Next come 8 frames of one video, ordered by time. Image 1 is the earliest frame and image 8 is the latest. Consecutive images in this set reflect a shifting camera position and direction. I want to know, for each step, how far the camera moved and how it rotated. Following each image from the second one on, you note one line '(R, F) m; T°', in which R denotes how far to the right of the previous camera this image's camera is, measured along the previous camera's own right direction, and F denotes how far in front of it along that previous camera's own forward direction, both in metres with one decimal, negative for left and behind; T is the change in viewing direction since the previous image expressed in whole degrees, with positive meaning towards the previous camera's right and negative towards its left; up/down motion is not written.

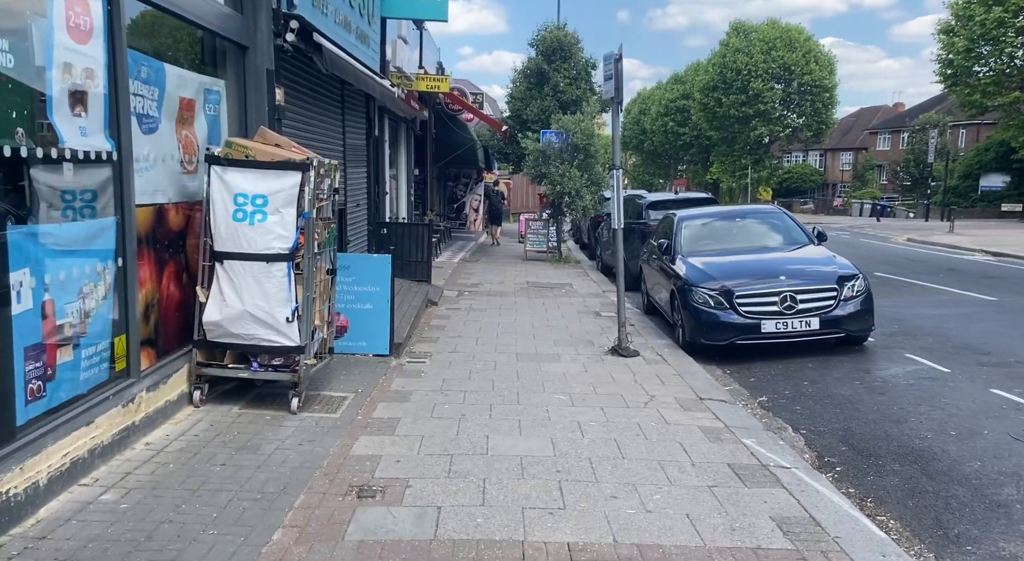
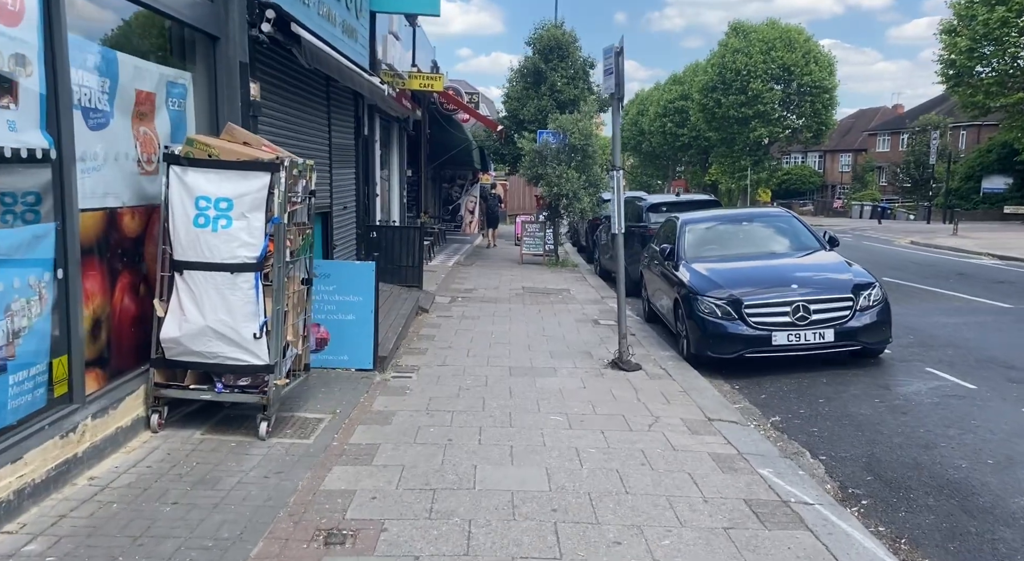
(0.0, +0.5) m; 0°
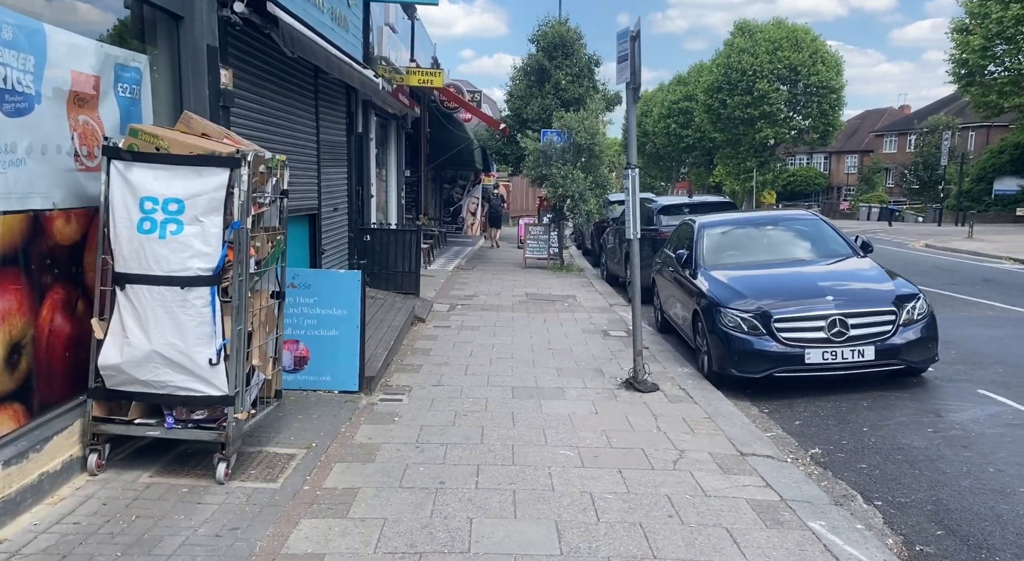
(0.0, +0.7) m; 0°
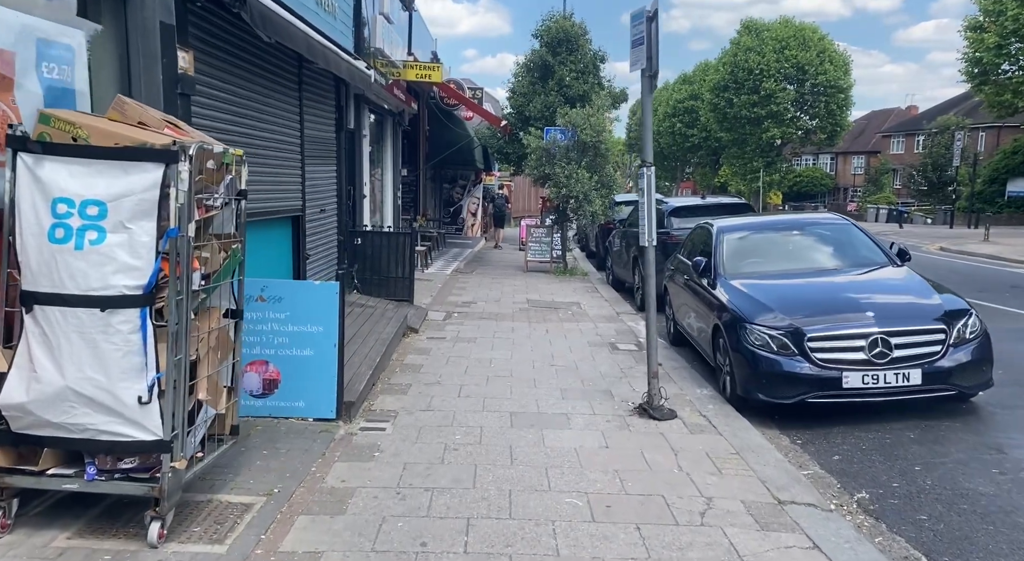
(0.0, +0.7) m; 0°
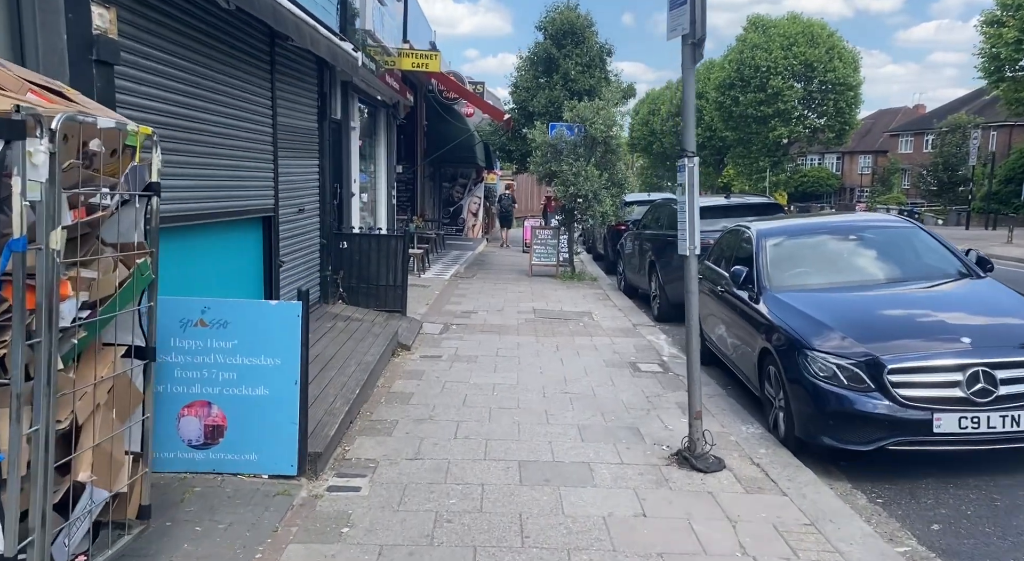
(-0.1, +1.1) m; 0°
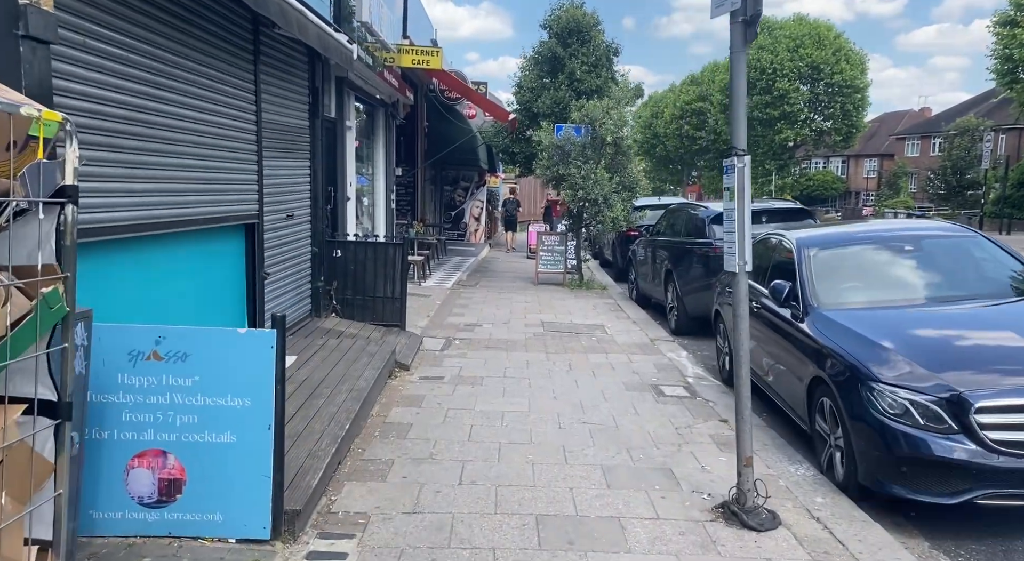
(-0.1, +0.7) m; 0°
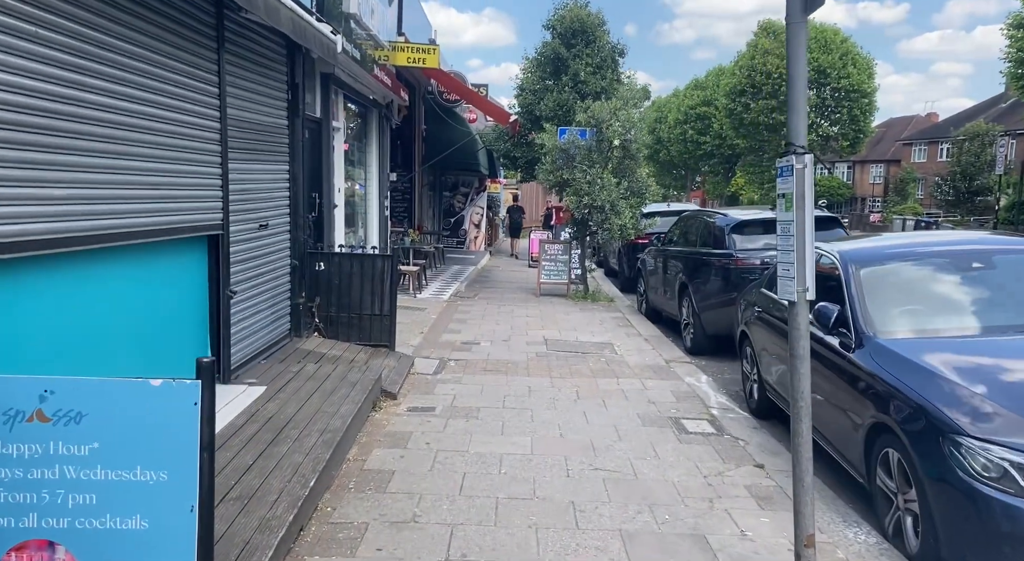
(0.0, +0.8) m; 0°
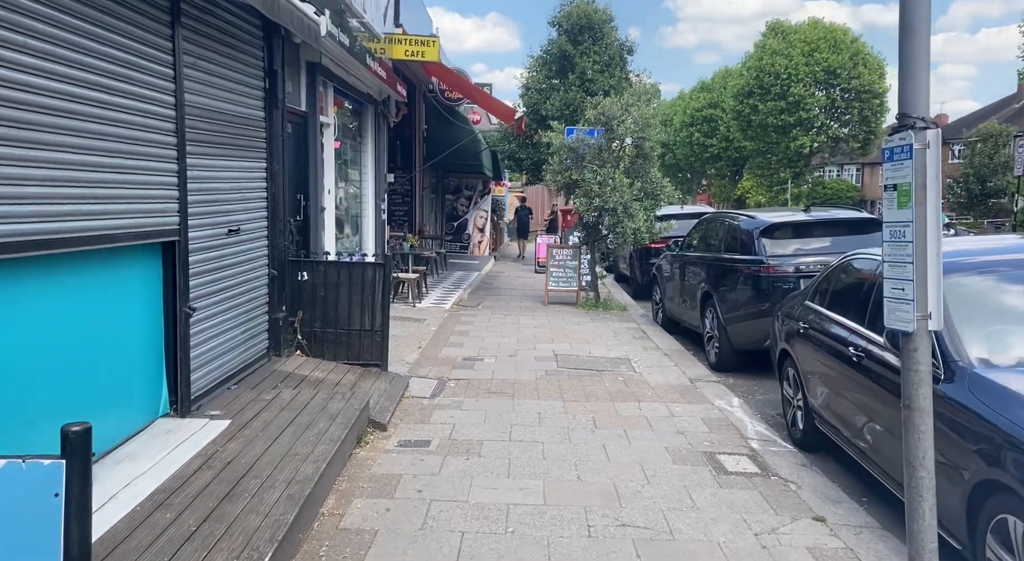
(0.0, +0.8) m; 0°
